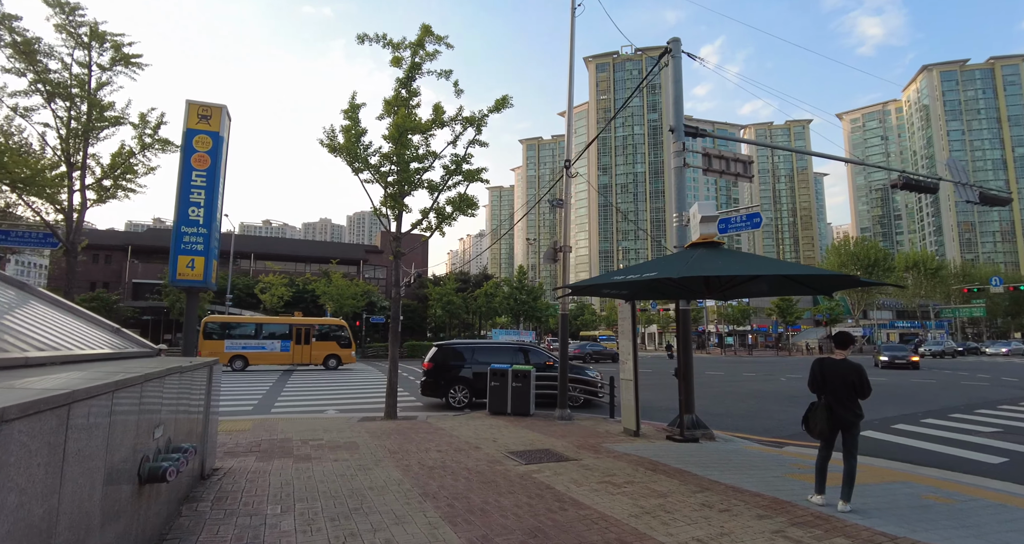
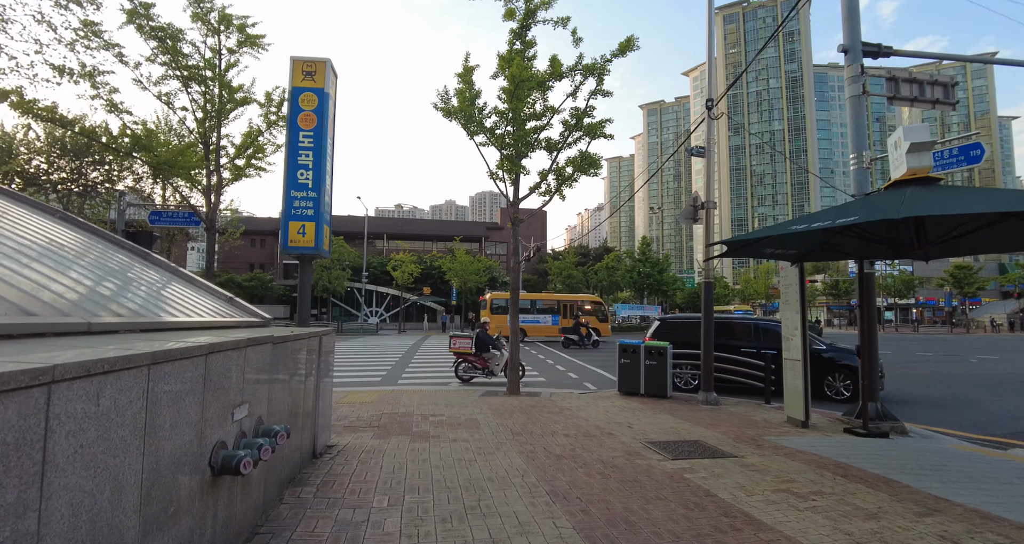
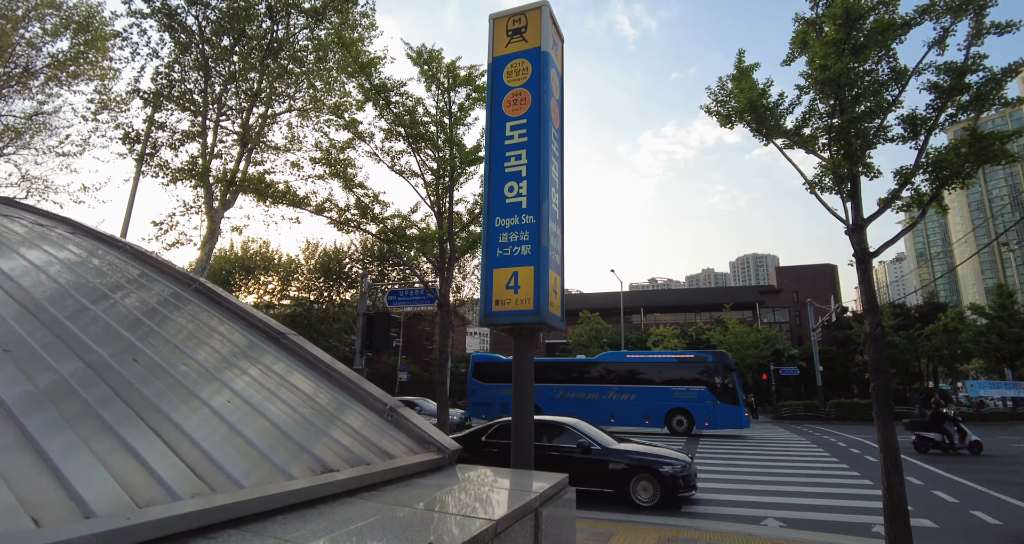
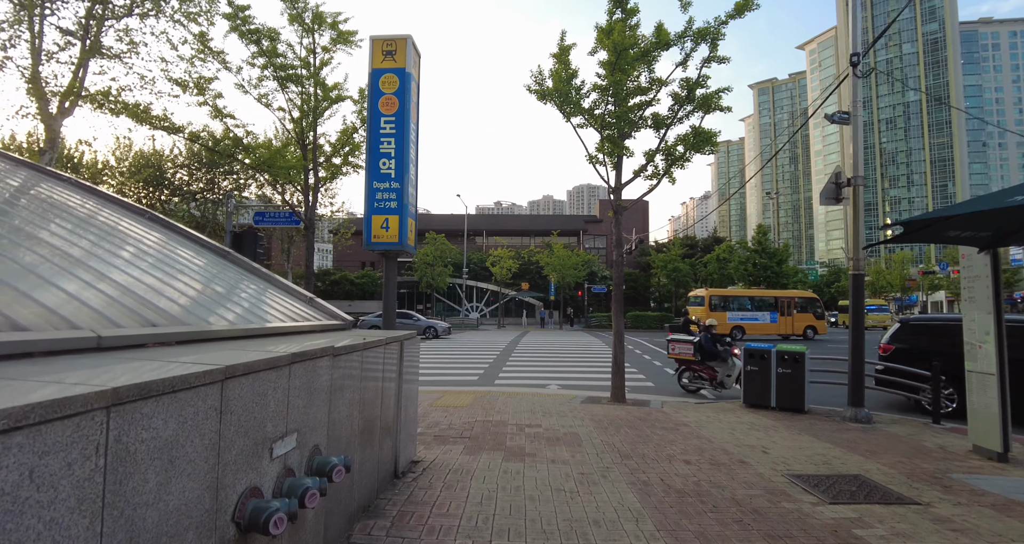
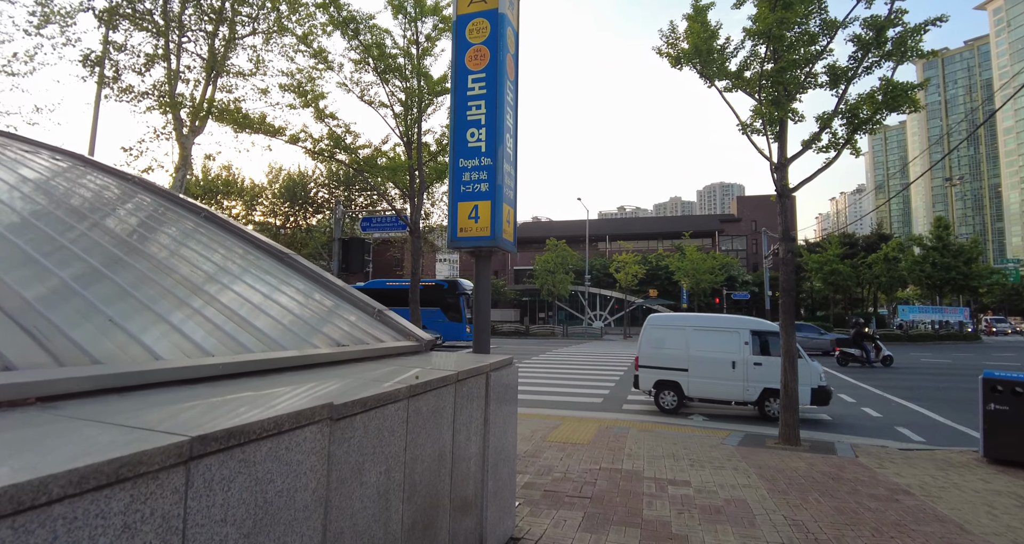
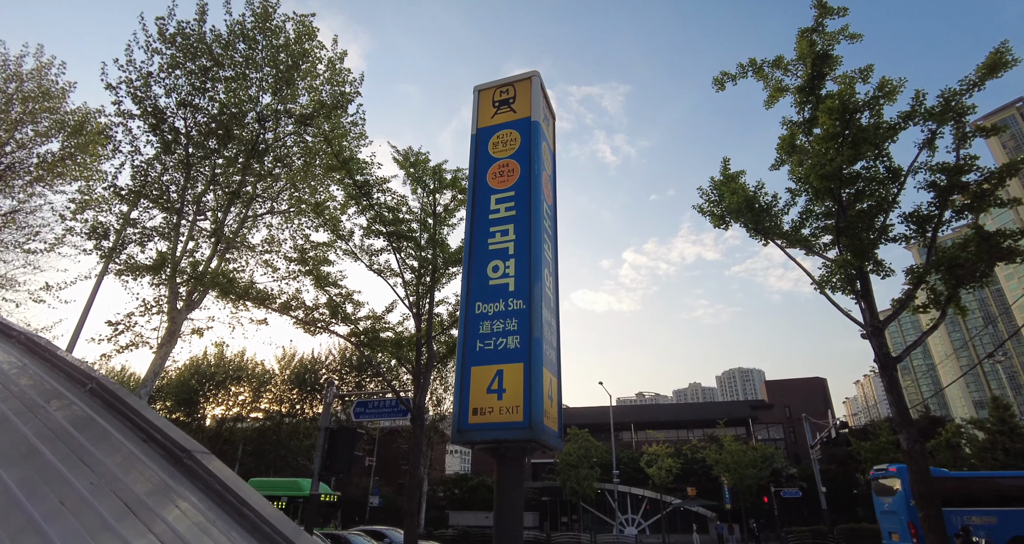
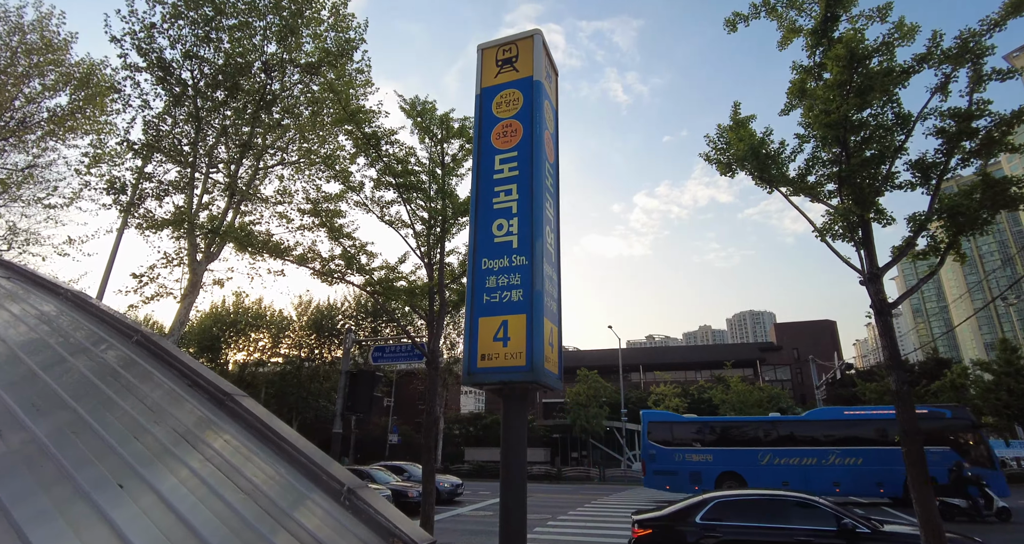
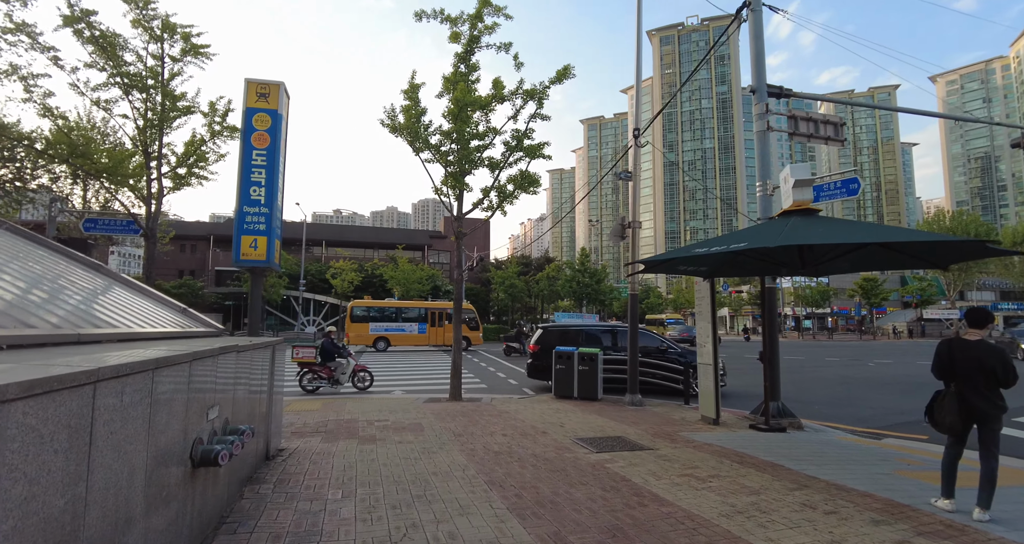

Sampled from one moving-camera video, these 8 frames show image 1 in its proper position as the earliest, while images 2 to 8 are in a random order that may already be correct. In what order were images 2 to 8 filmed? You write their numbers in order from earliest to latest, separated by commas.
8, 2, 4, 5, 3, 7, 6
